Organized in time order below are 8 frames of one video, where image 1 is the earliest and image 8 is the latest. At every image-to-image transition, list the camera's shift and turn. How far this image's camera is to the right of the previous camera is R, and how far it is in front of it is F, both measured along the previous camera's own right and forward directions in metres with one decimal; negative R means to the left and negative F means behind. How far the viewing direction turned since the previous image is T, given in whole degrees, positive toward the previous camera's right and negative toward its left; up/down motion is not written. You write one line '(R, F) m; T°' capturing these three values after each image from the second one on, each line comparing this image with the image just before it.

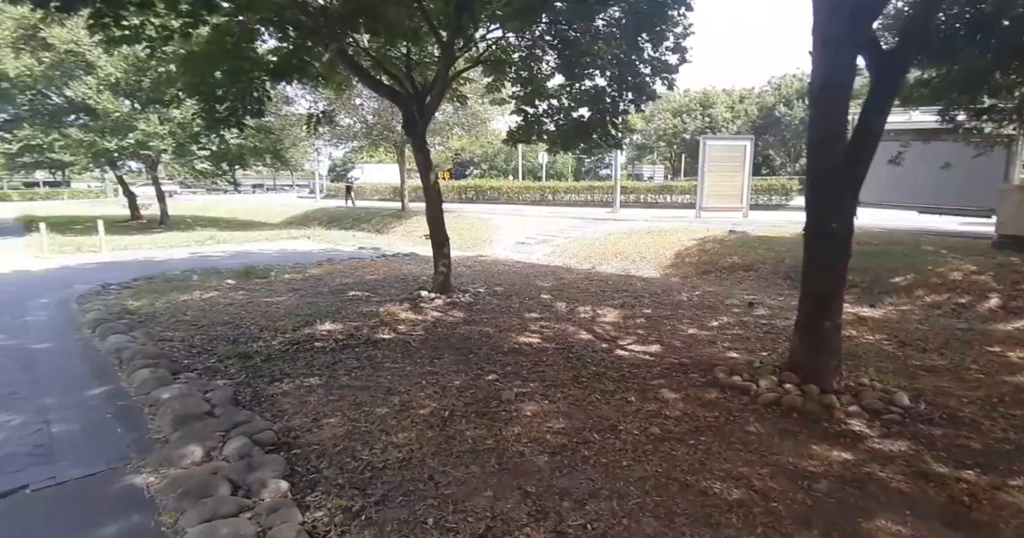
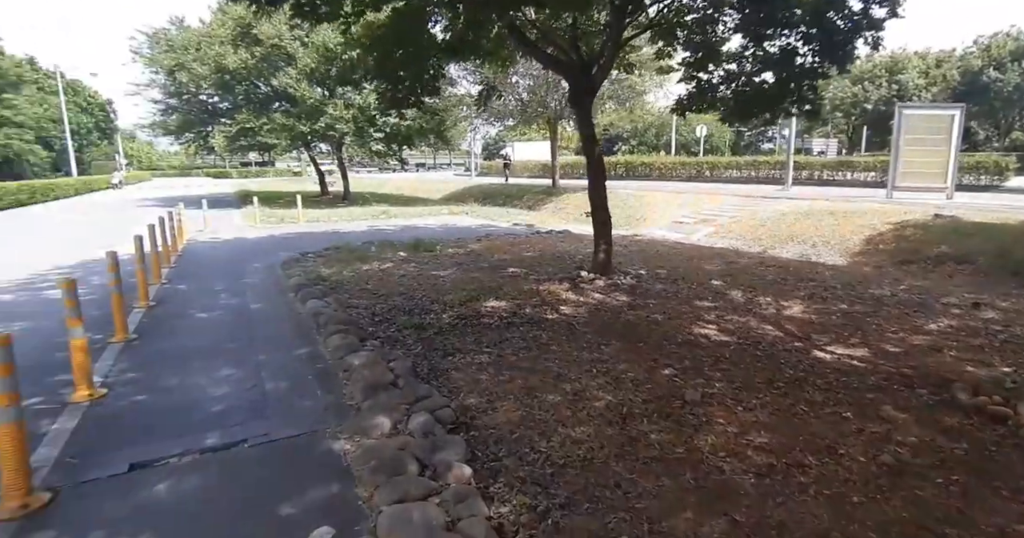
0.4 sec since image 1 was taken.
(-0.3, +0.2) m; -15°
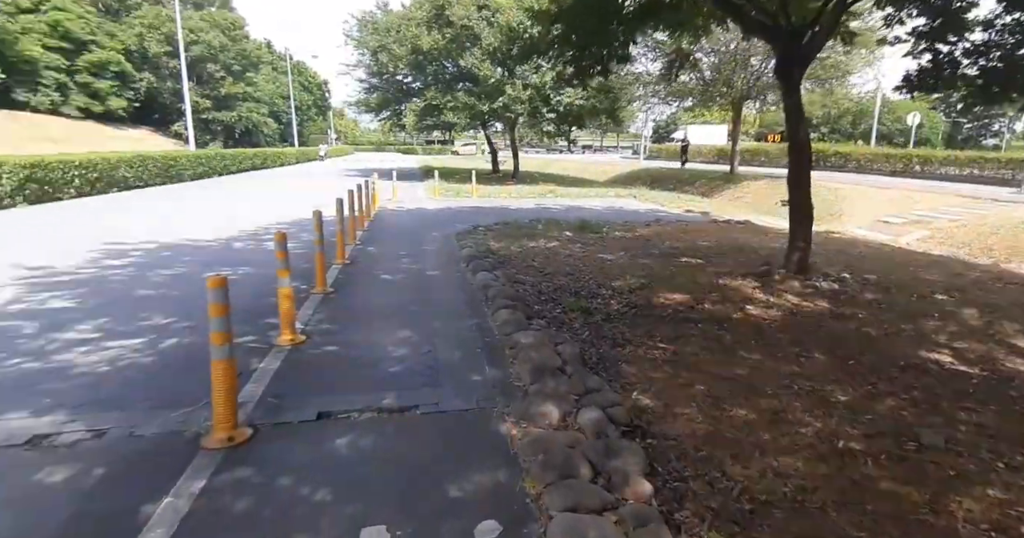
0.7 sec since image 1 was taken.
(-0.2, +0.3) m; -16°
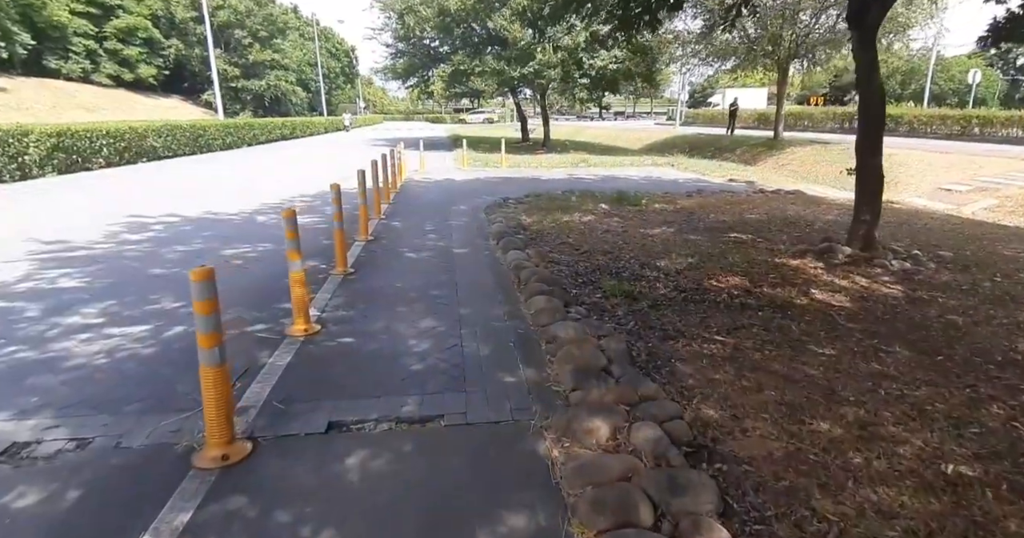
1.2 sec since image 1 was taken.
(-0.1, +0.5) m; -3°
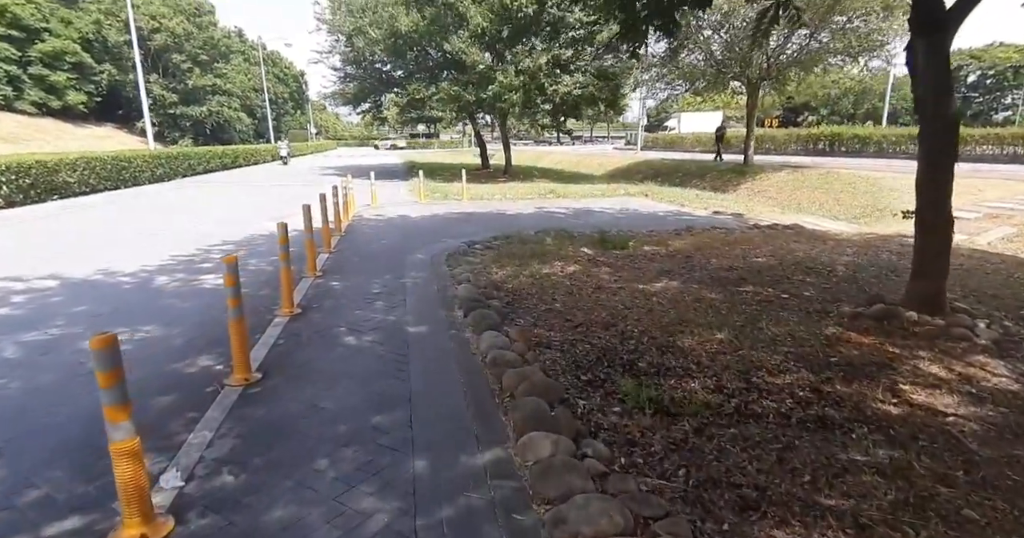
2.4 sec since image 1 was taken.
(-0.1, +1.5) m; +4°
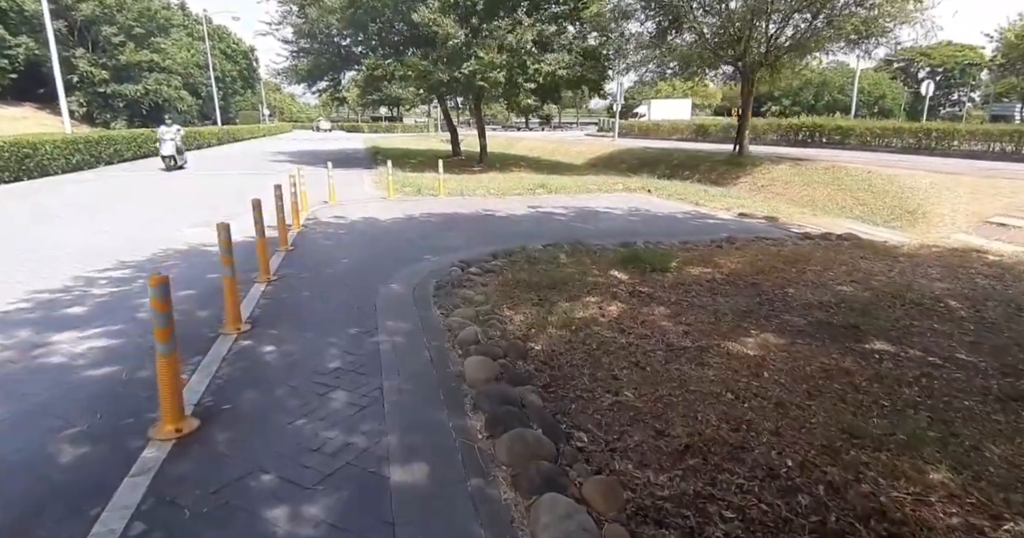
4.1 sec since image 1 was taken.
(-0.5, +2.1) m; +4°
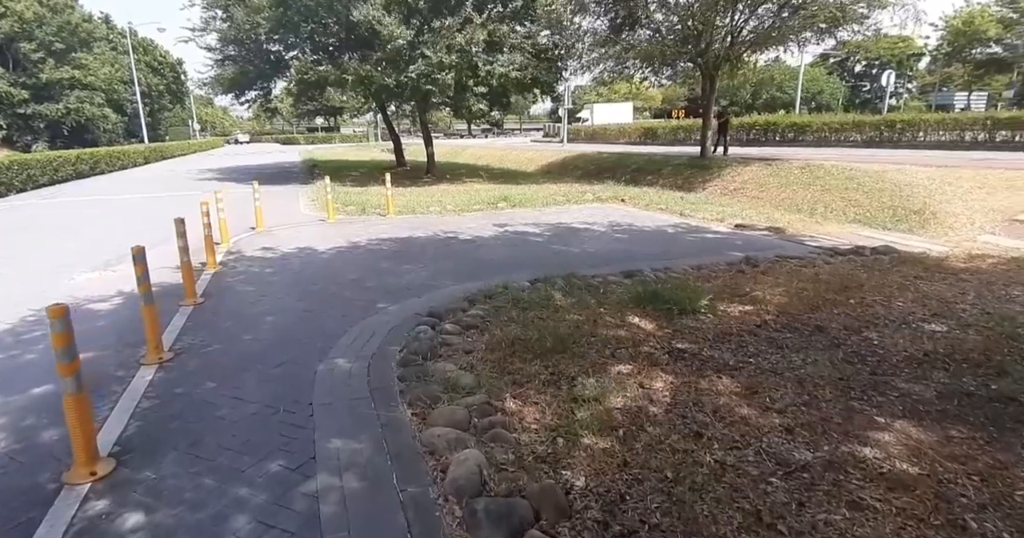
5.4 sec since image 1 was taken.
(-0.3, +1.6) m; +5°
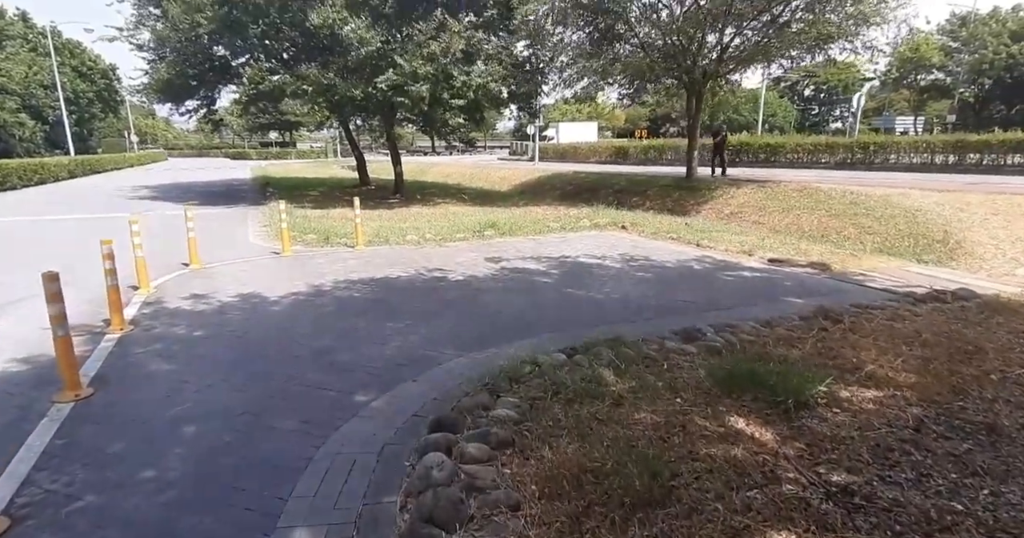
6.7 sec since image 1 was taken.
(-0.5, +1.6) m; +4°
